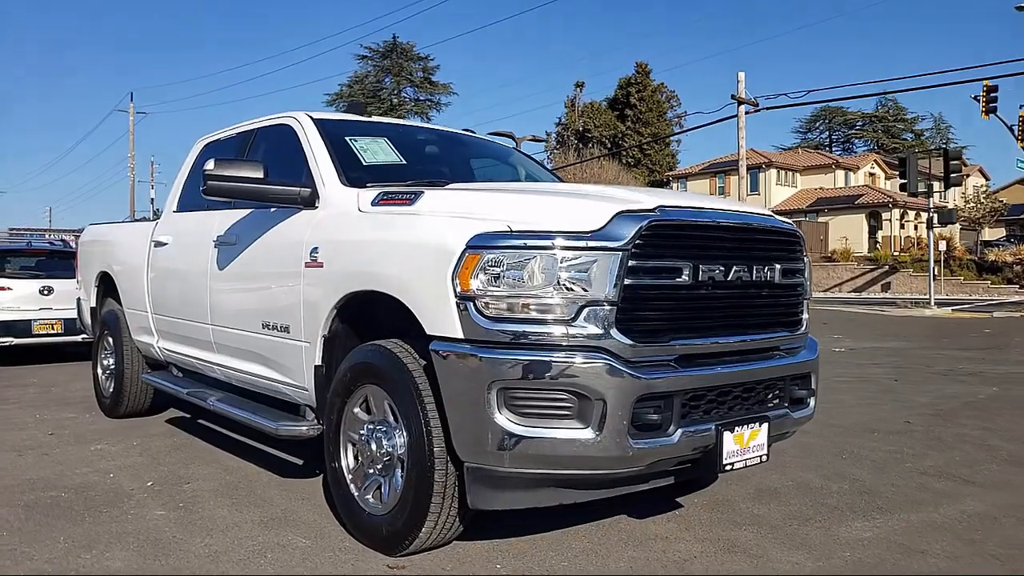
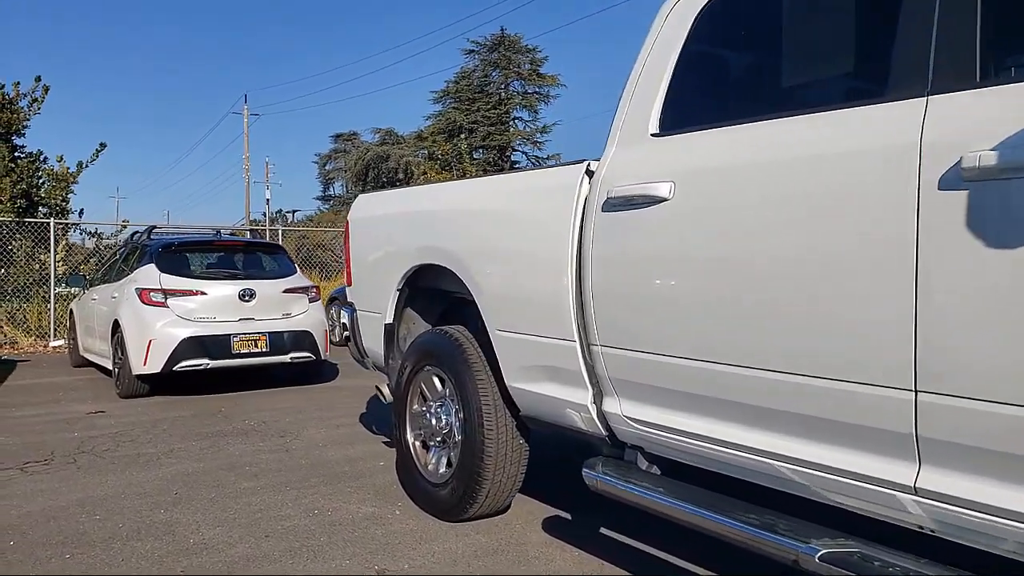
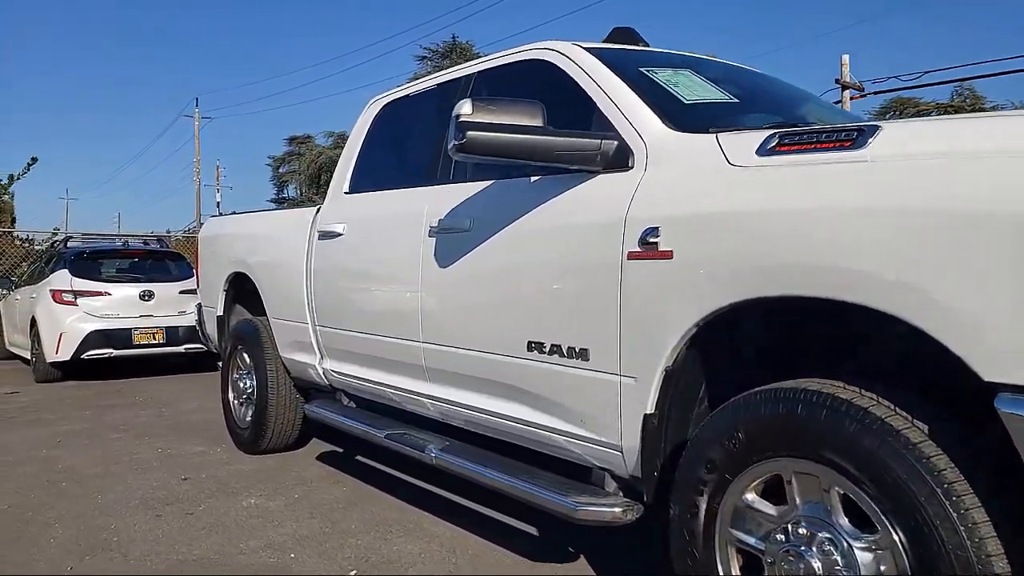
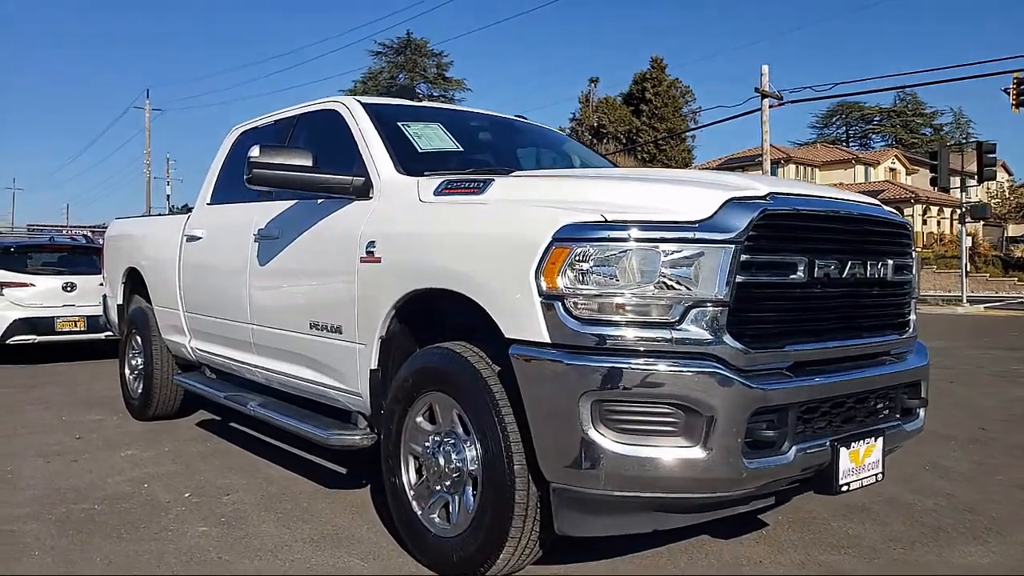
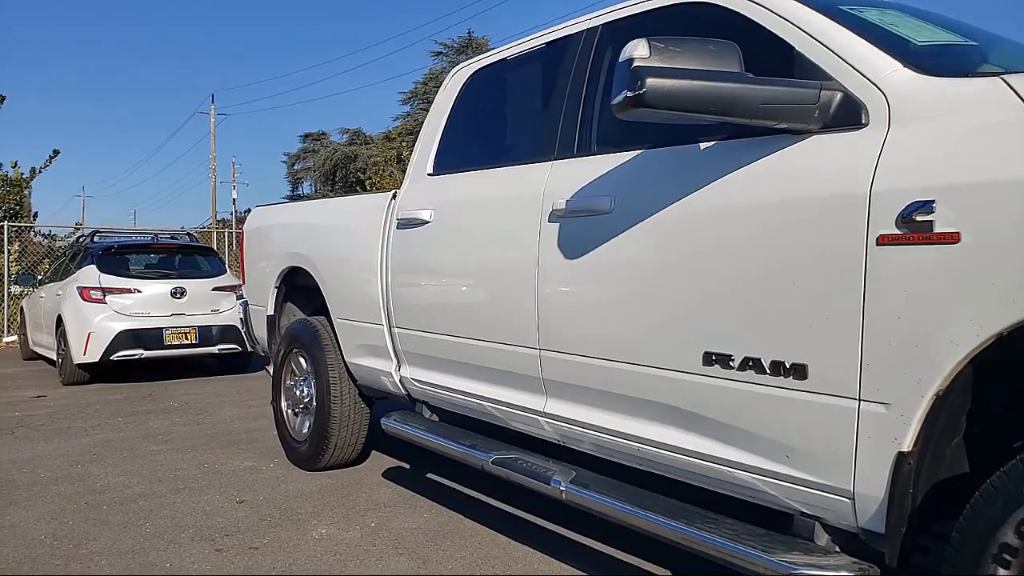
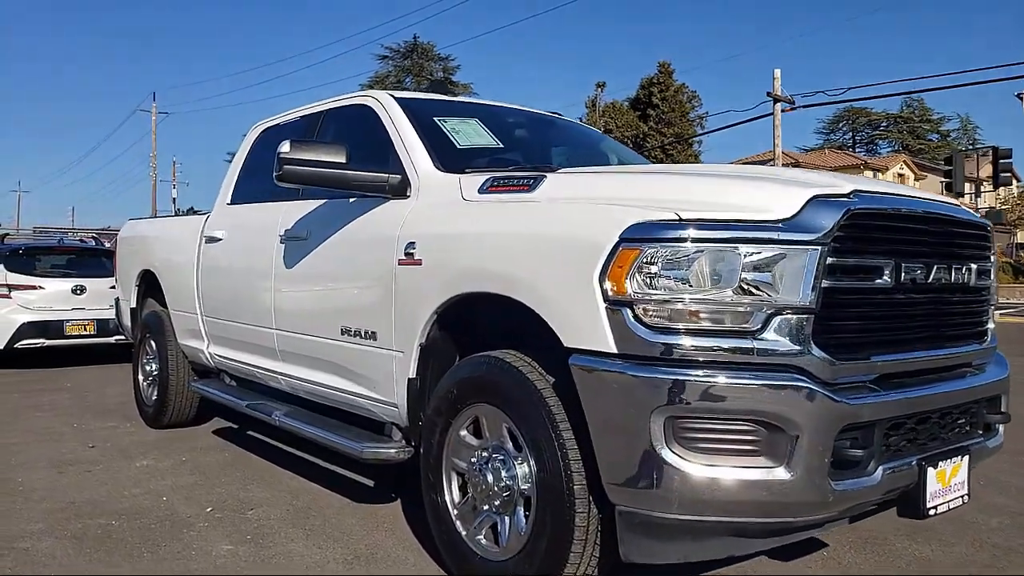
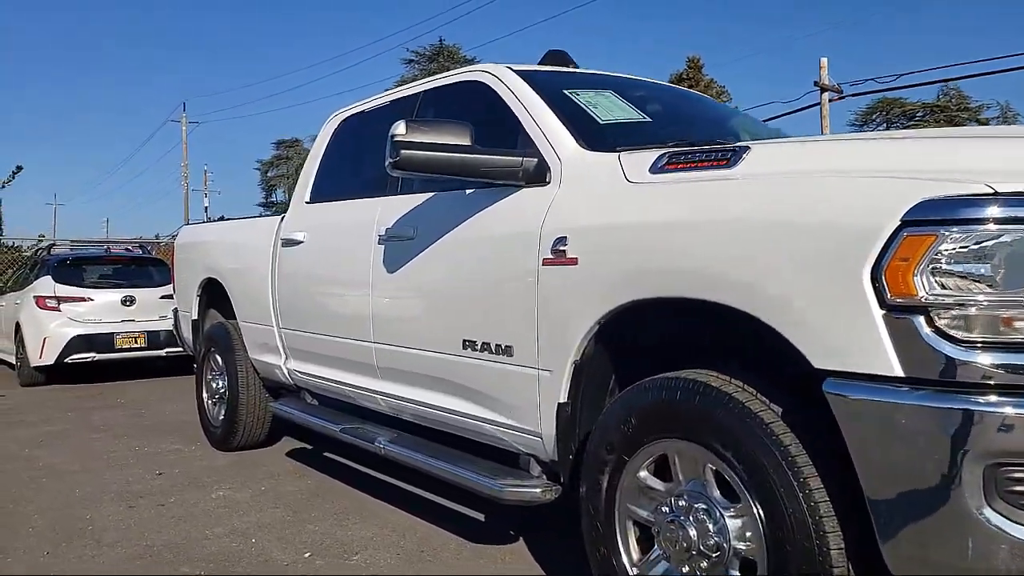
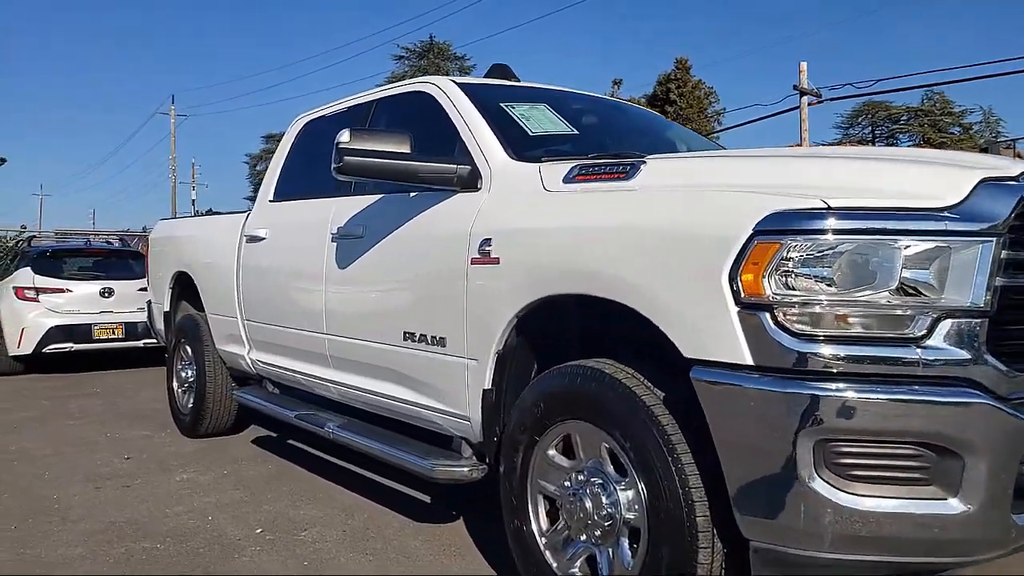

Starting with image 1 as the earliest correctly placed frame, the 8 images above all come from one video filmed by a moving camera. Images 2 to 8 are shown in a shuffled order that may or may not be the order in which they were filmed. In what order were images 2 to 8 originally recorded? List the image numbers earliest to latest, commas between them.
4, 6, 8, 7, 3, 5, 2
